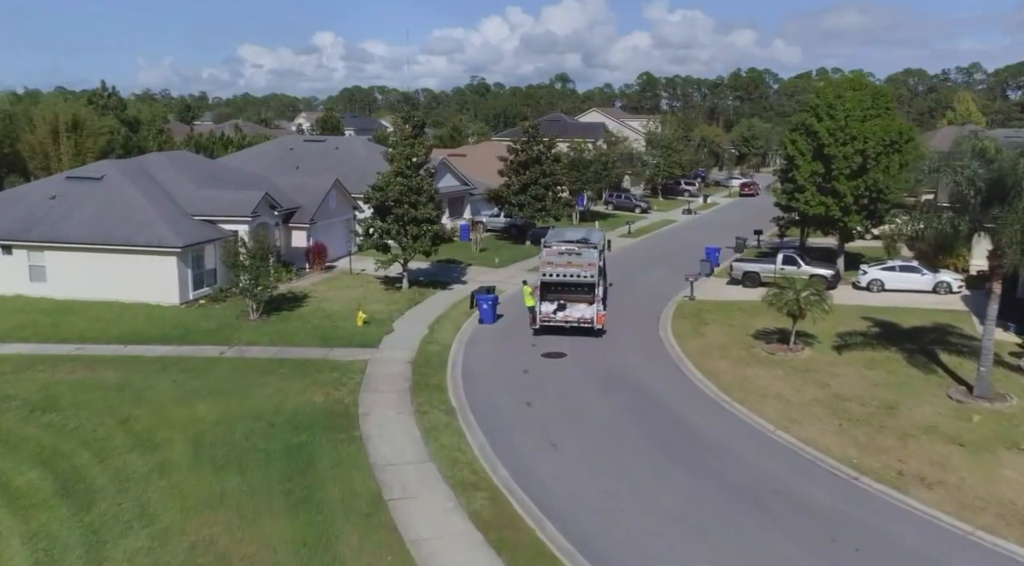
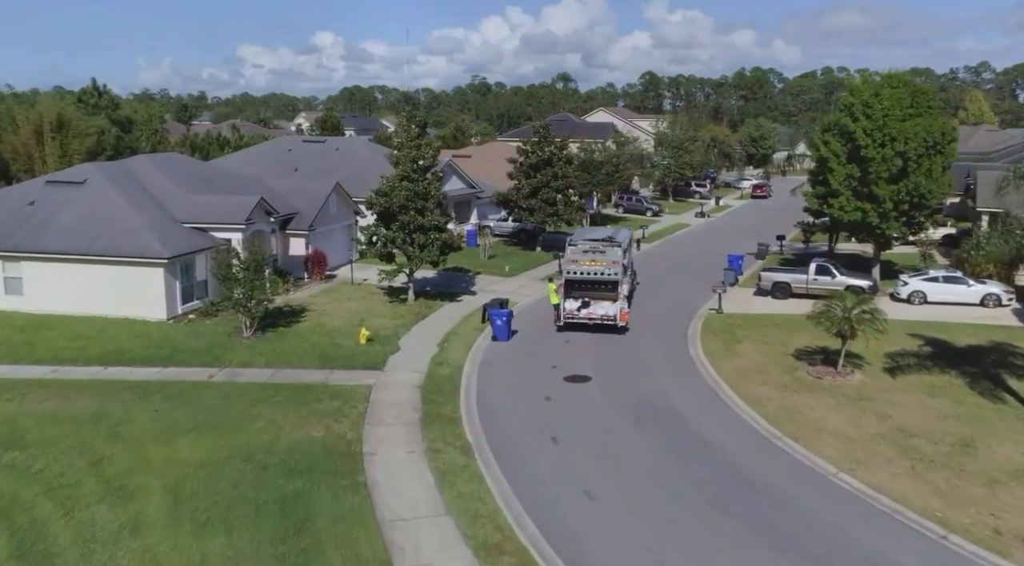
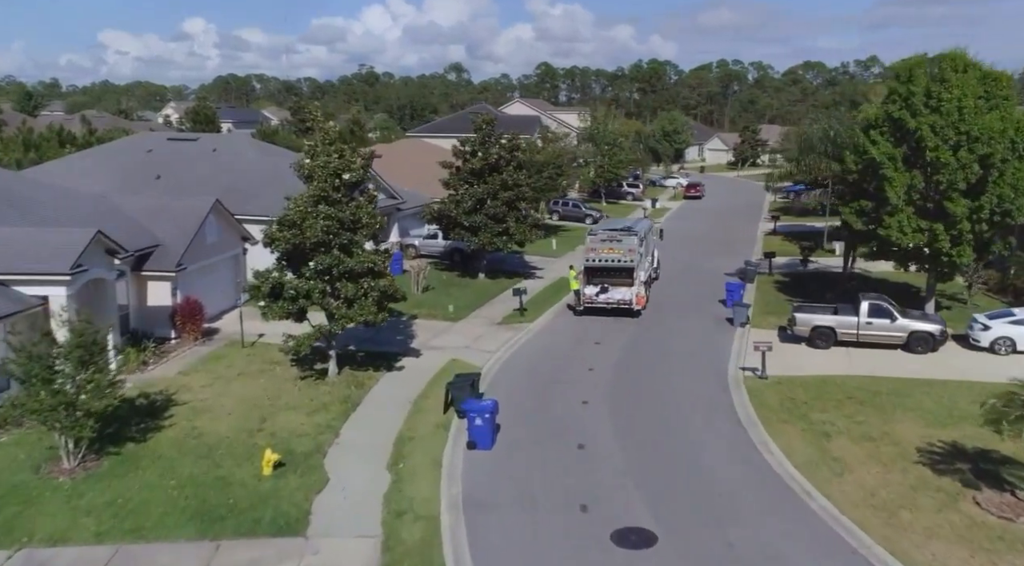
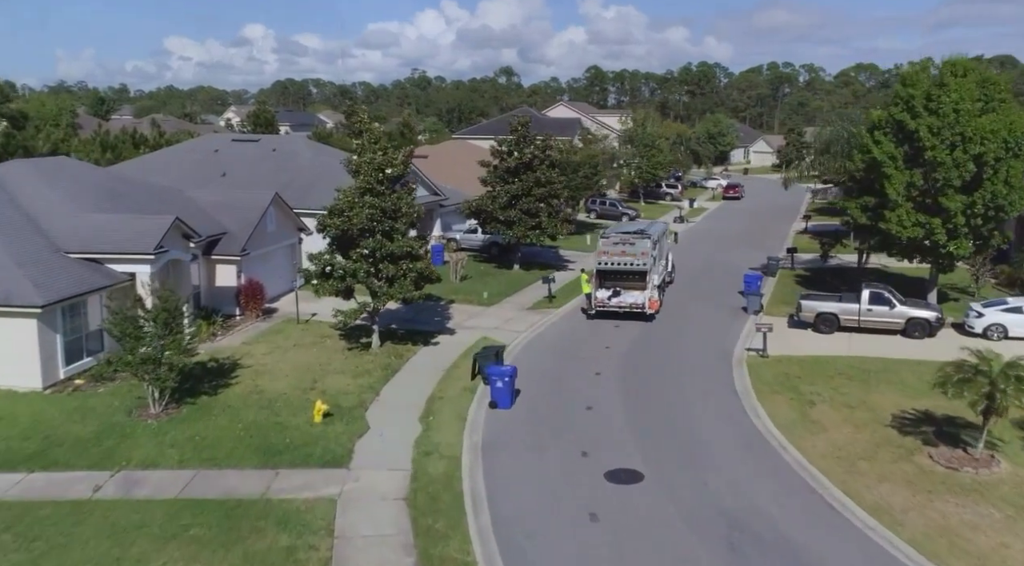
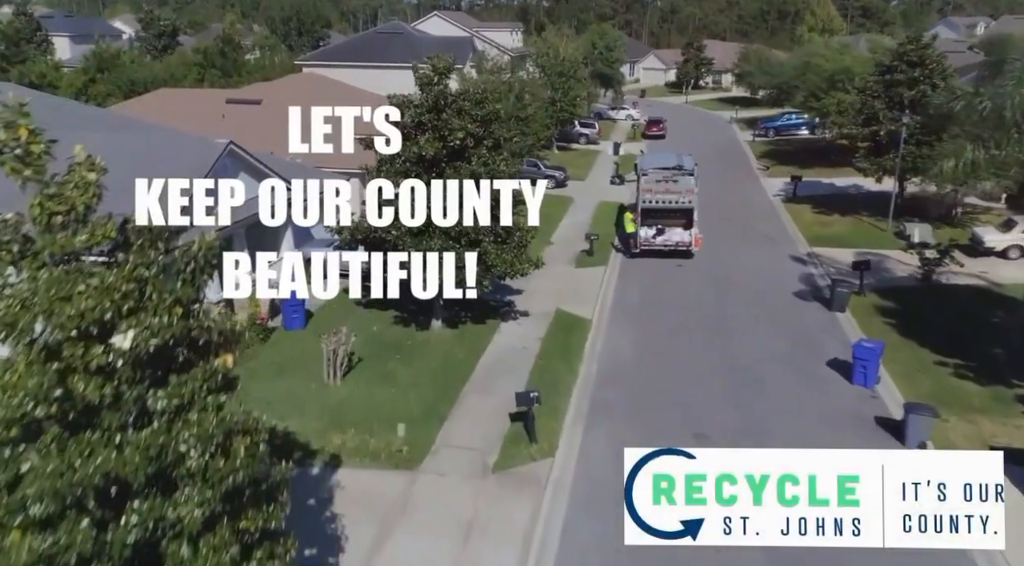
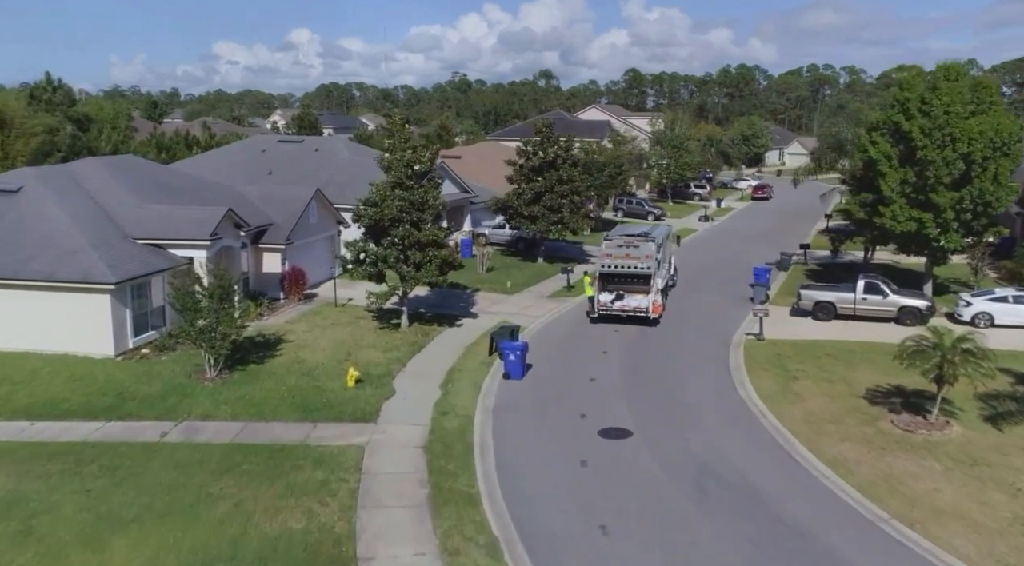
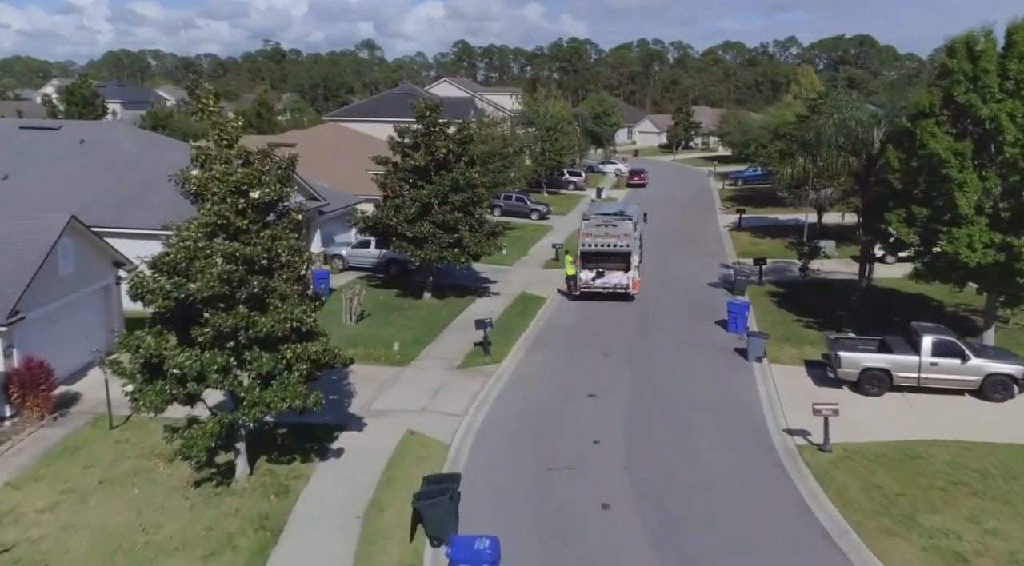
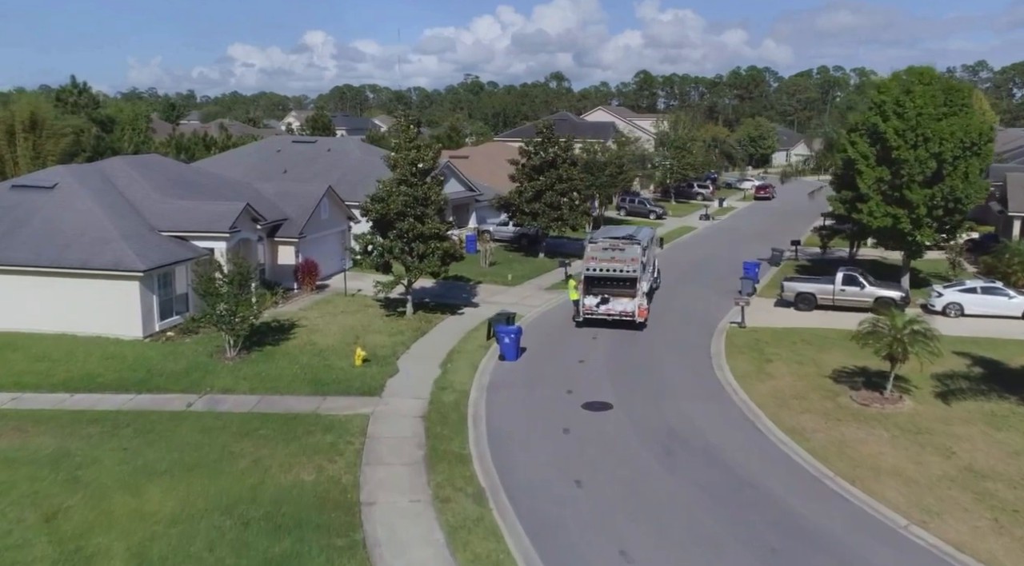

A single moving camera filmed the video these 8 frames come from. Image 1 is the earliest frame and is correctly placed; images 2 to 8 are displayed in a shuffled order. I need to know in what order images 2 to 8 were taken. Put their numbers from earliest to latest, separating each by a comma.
2, 8, 6, 4, 3, 7, 5
